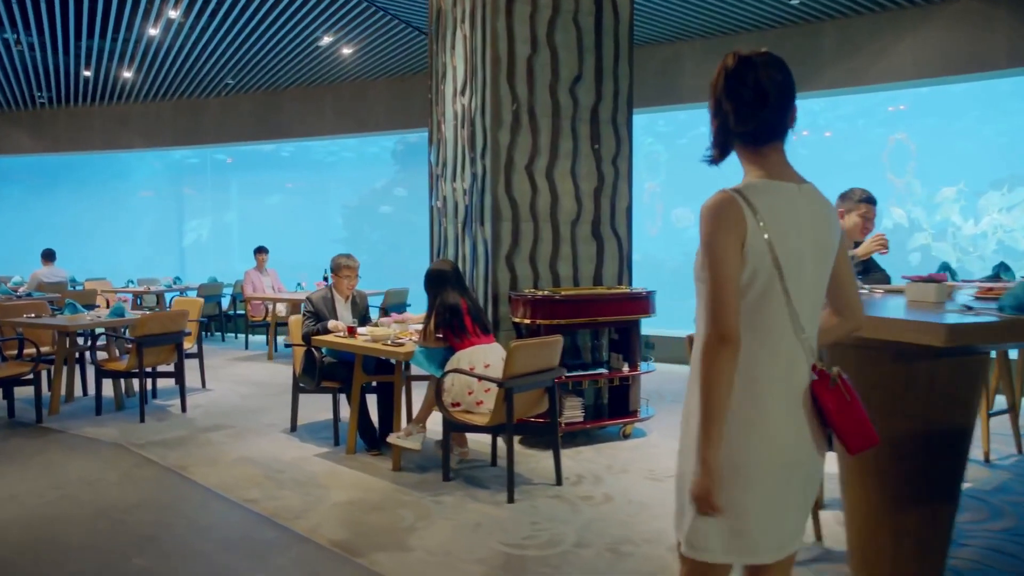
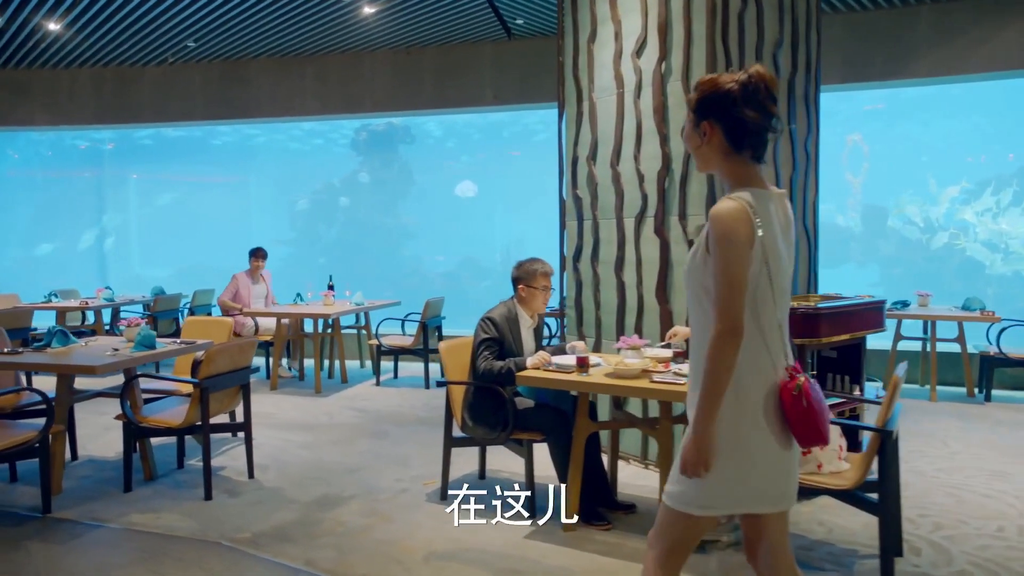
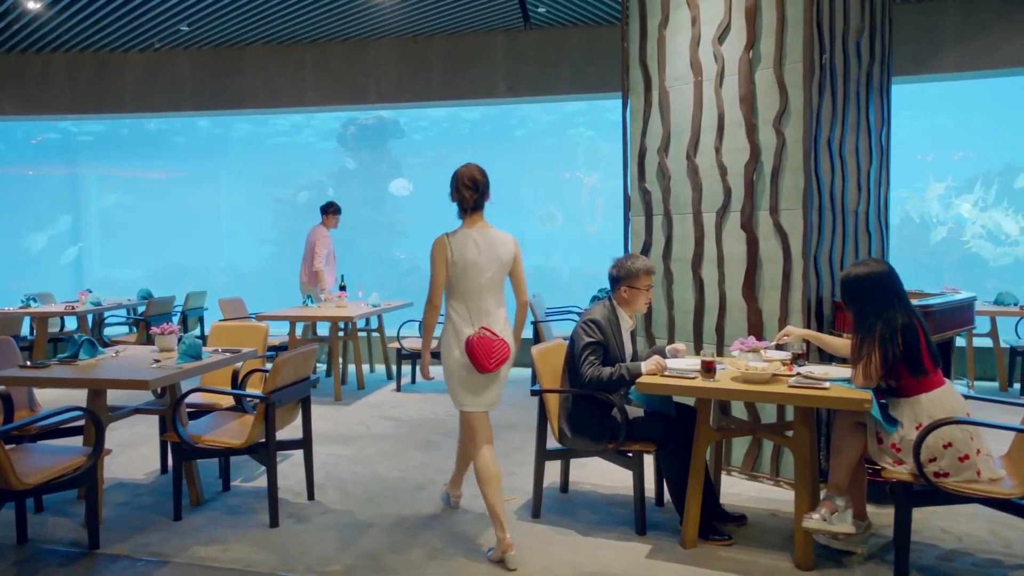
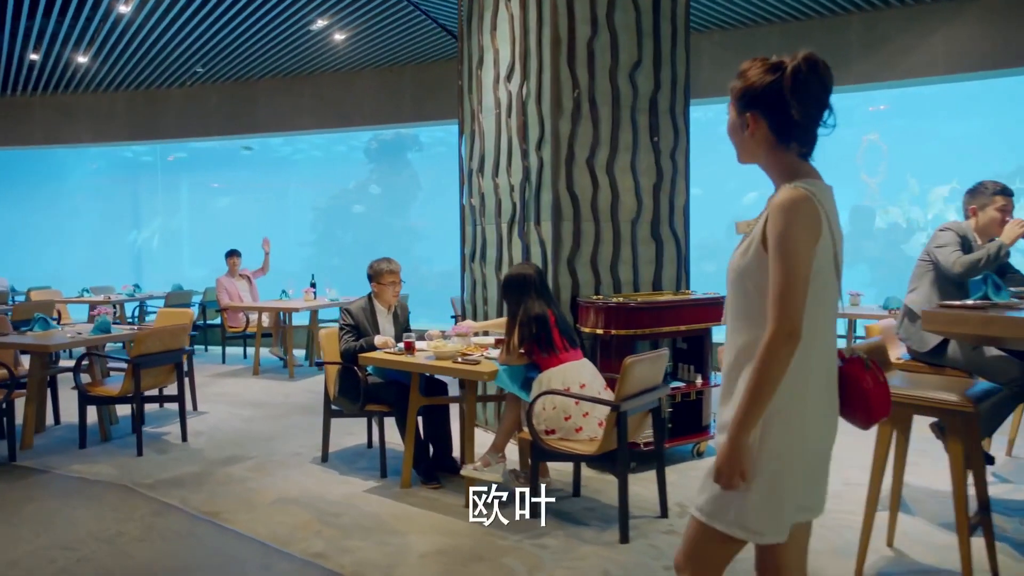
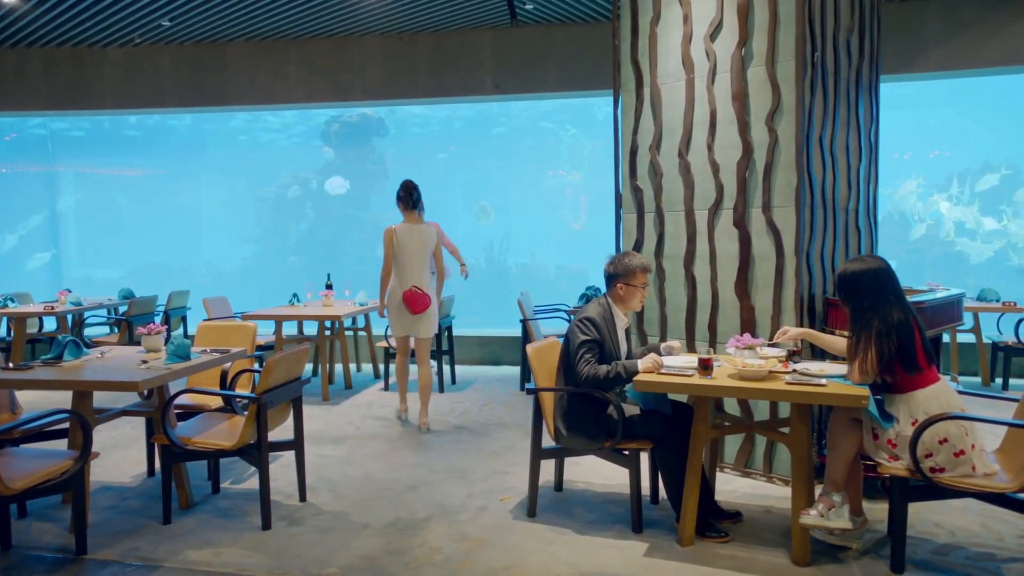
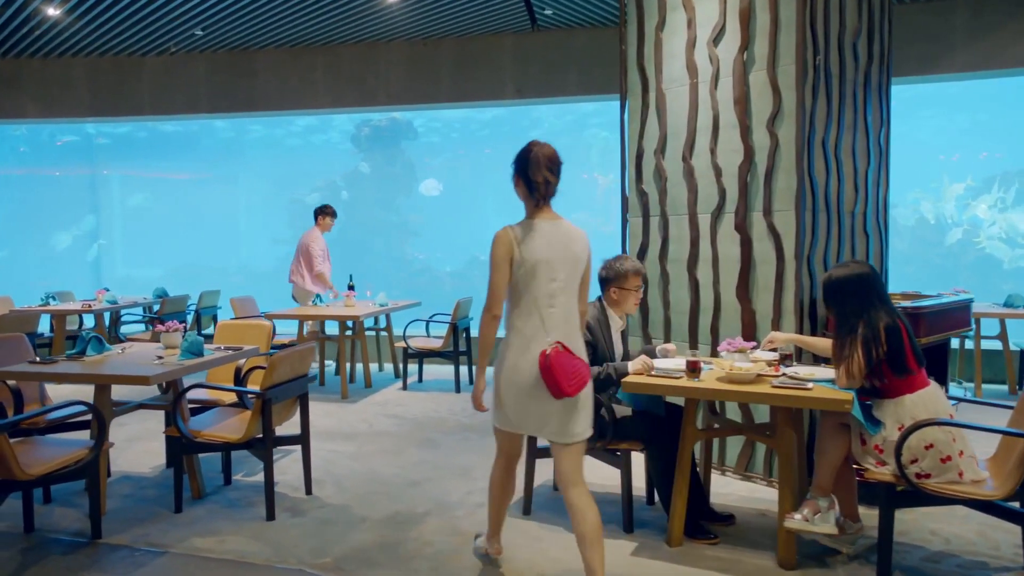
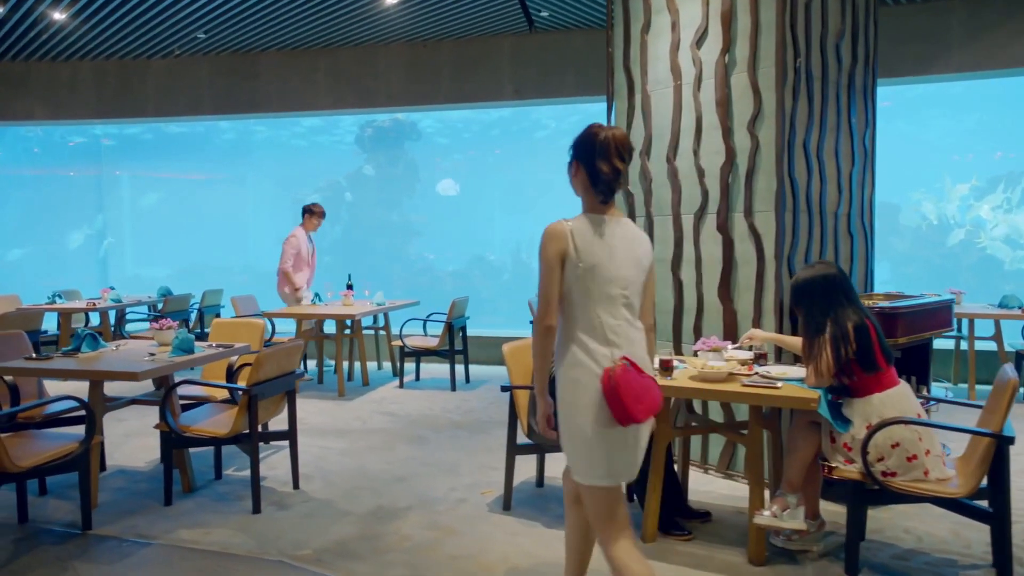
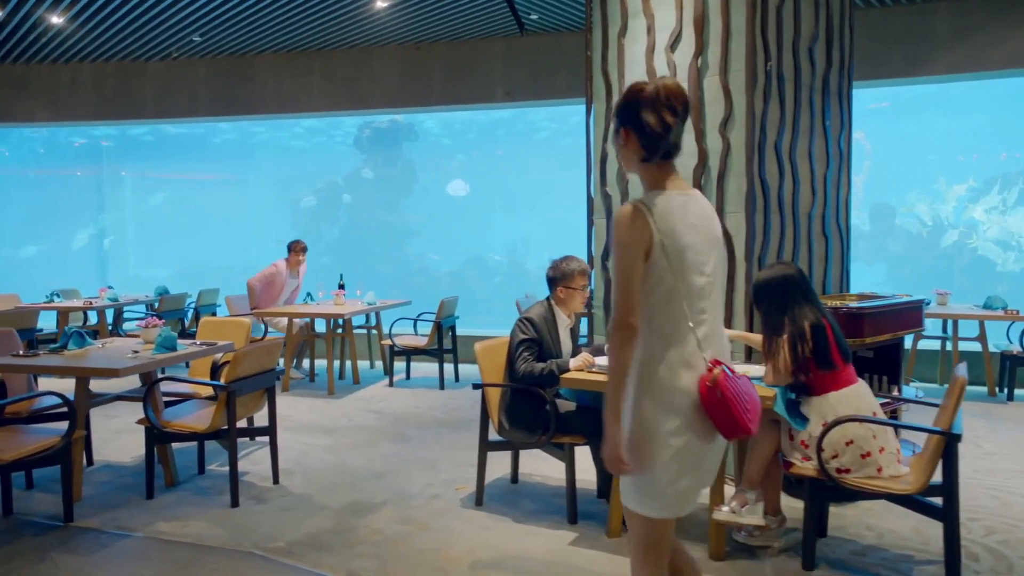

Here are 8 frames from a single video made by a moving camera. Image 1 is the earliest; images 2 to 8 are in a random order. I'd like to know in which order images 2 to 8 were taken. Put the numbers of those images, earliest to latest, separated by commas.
4, 2, 8, 7, 6, 3, 5
